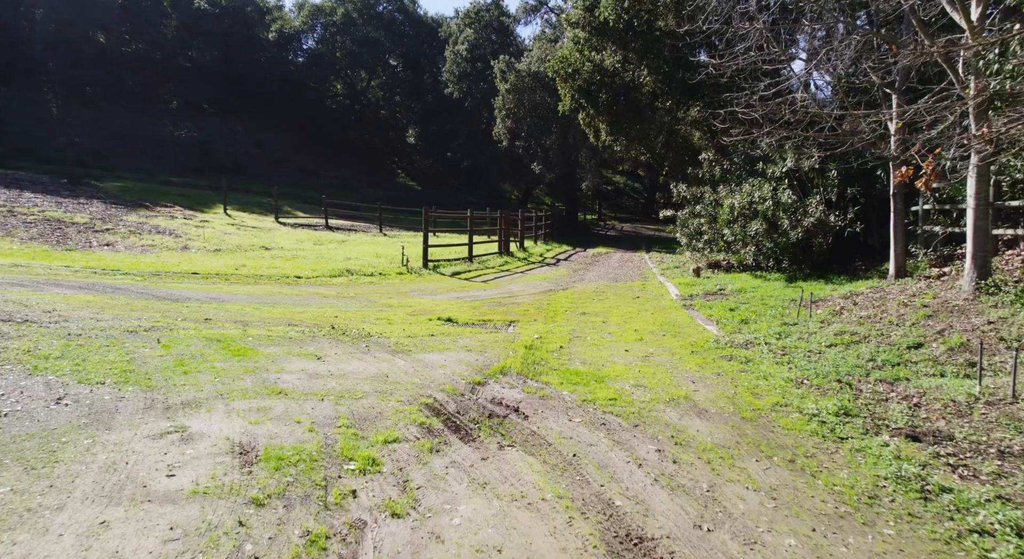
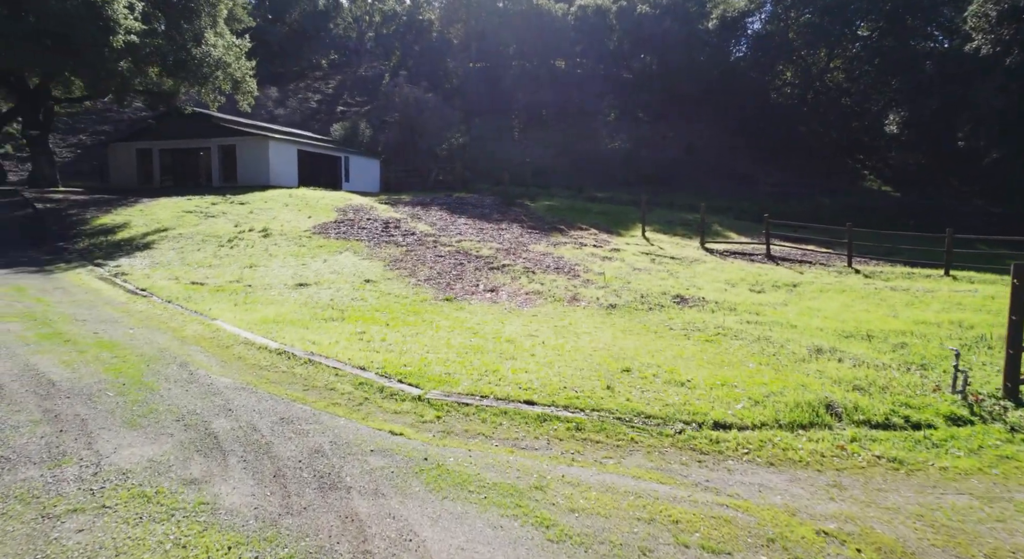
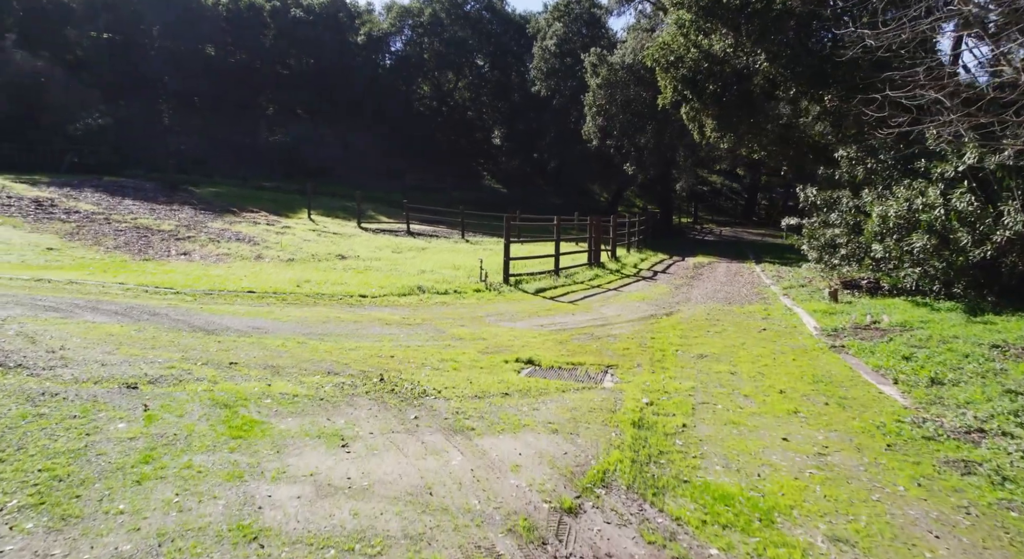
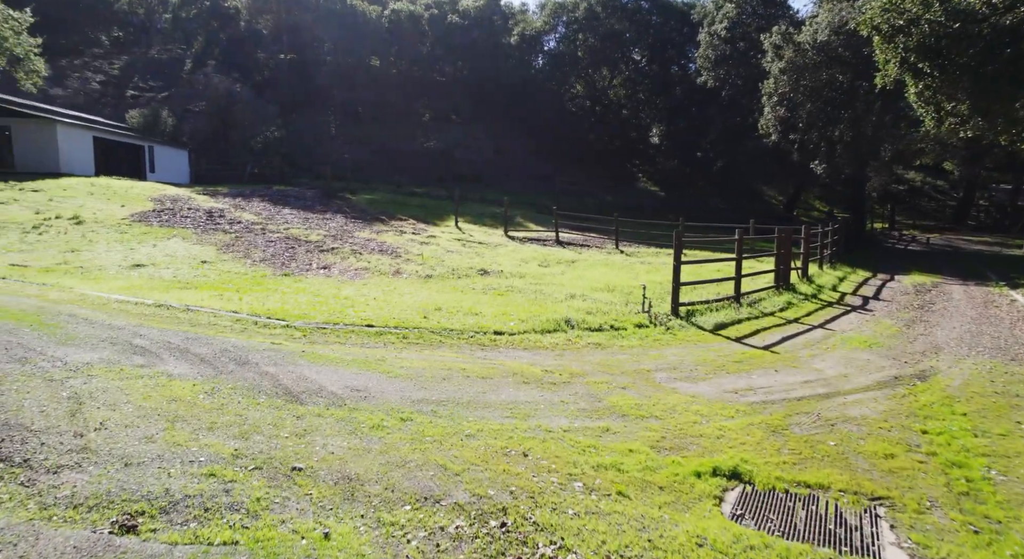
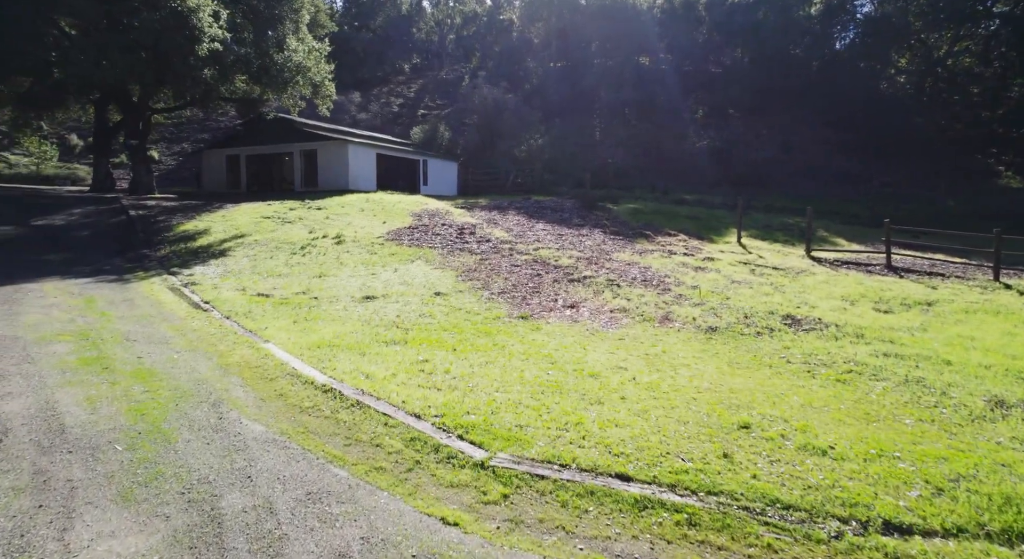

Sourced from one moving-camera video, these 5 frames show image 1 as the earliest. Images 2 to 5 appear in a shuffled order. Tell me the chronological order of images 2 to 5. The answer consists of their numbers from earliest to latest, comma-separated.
3, 4, 2, 5
